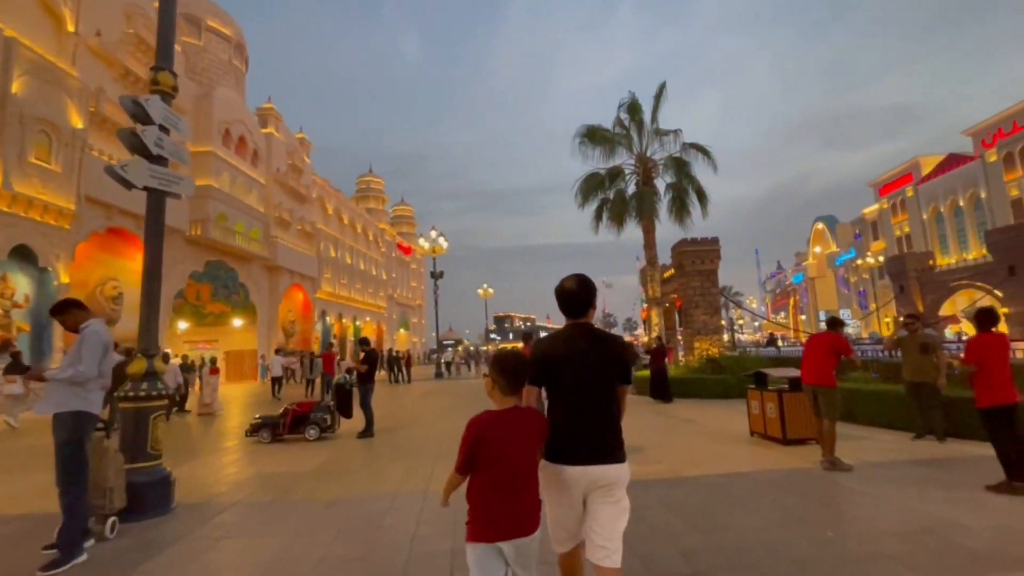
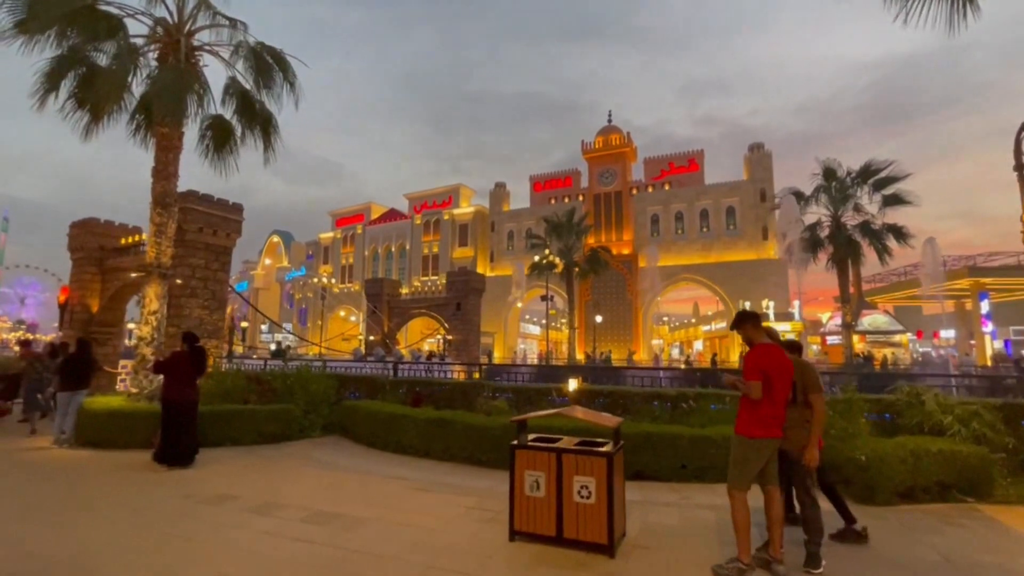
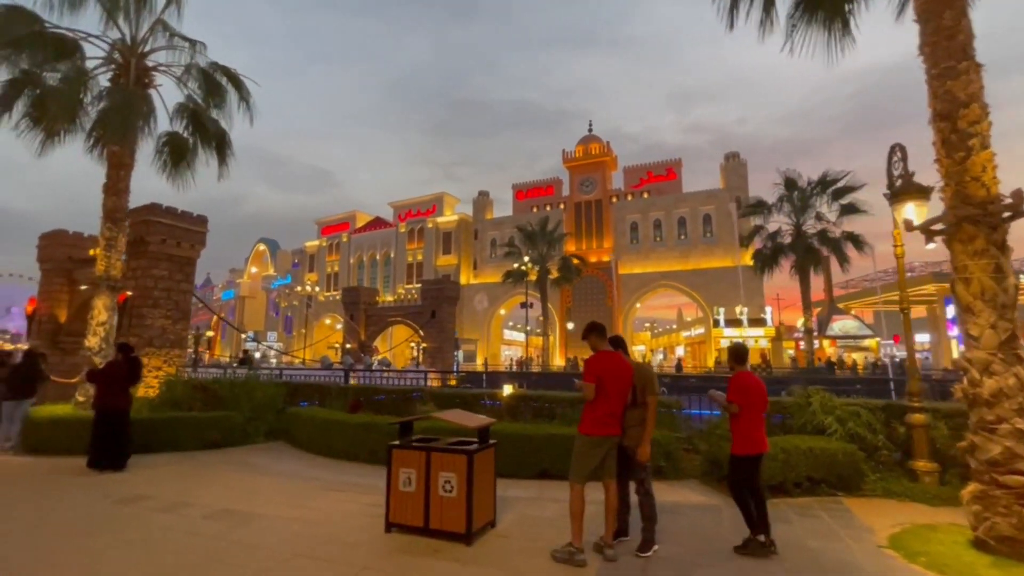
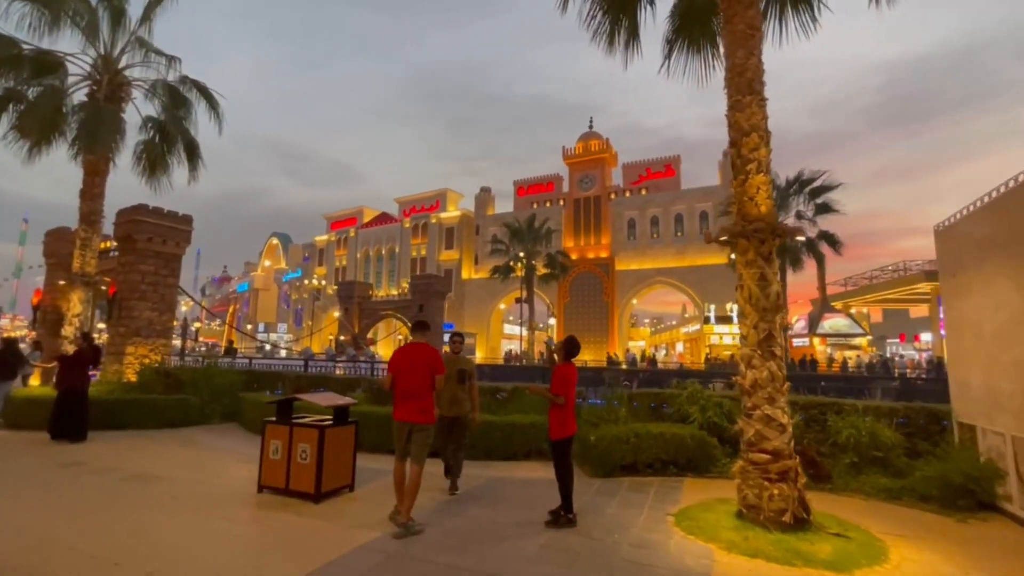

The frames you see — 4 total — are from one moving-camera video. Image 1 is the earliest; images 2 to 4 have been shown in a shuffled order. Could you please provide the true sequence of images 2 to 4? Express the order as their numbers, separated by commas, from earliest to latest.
4, 3, 2
